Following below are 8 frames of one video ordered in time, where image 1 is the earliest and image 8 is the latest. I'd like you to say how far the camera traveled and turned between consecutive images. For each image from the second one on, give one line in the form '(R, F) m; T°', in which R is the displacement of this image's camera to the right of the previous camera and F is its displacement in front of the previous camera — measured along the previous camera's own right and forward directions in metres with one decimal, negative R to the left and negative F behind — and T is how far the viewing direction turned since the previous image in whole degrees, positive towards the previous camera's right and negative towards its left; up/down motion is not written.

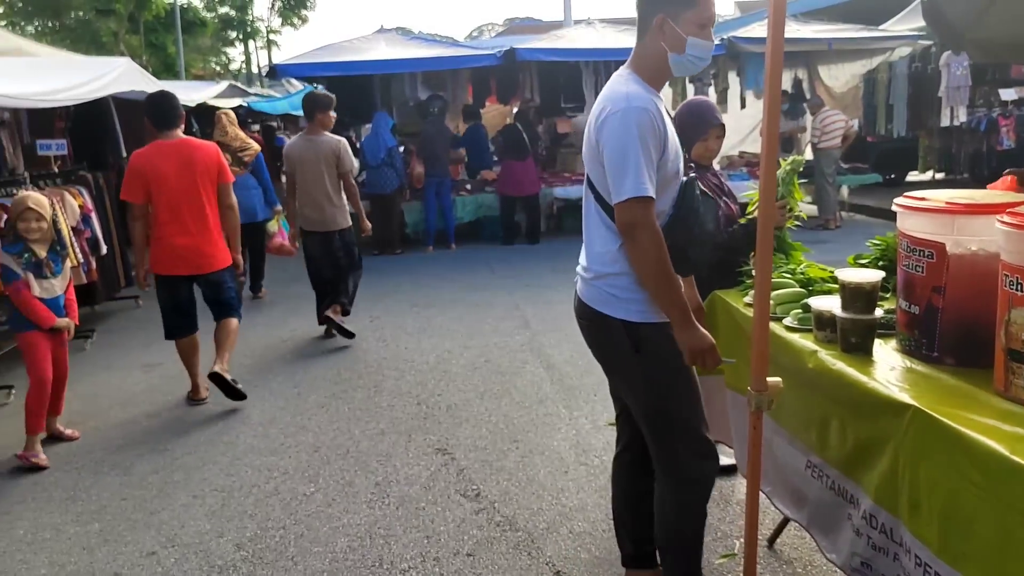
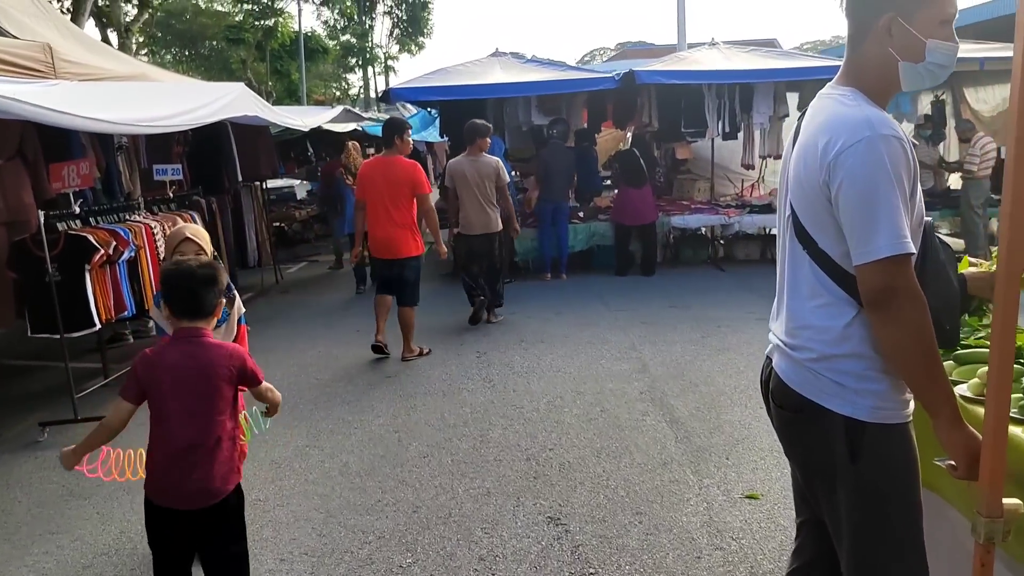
(-0.1, +0.4) m; -7°
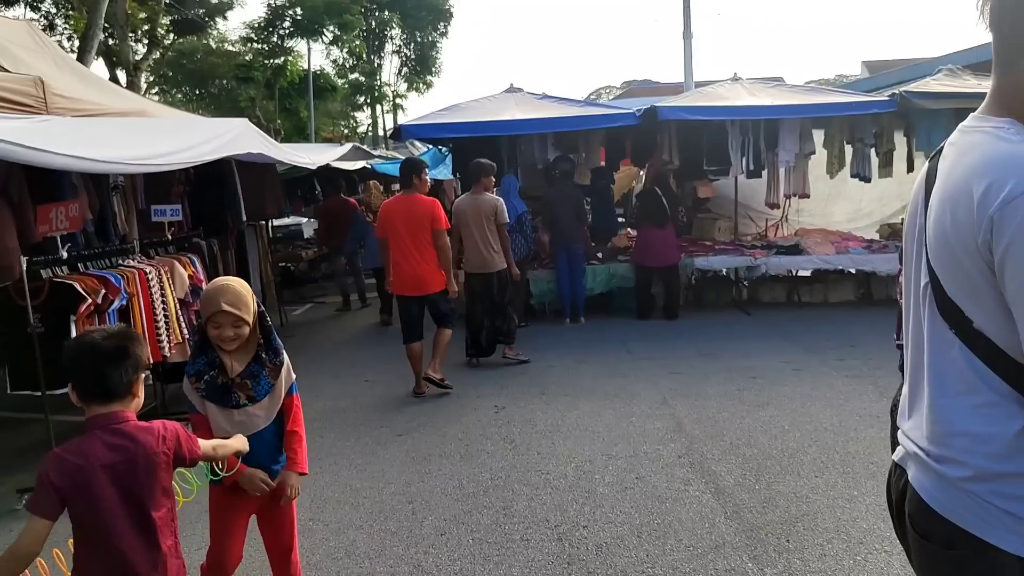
(-0.1, +0.4) m; 0°
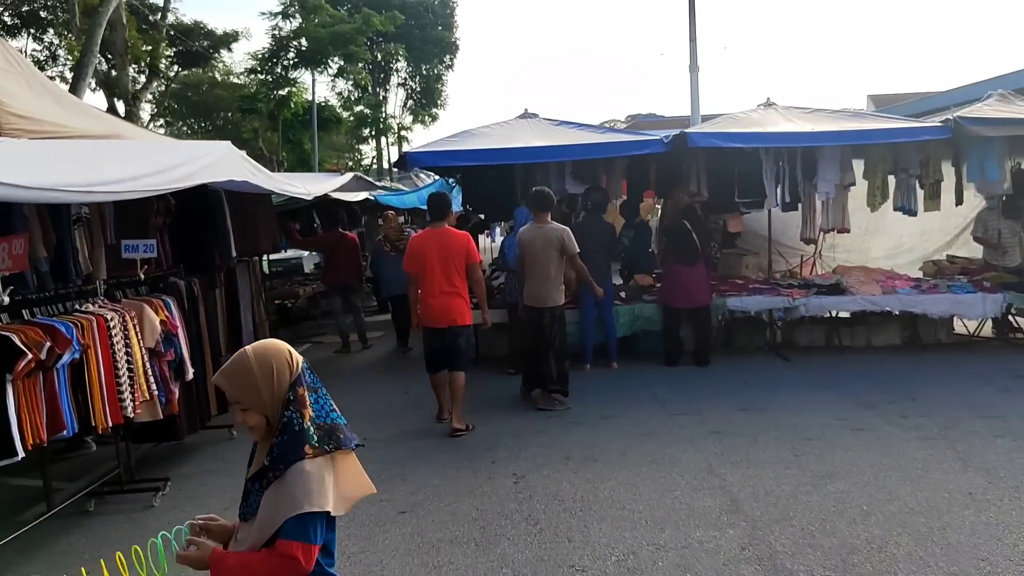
(-0.1, +0.7) m; 0°
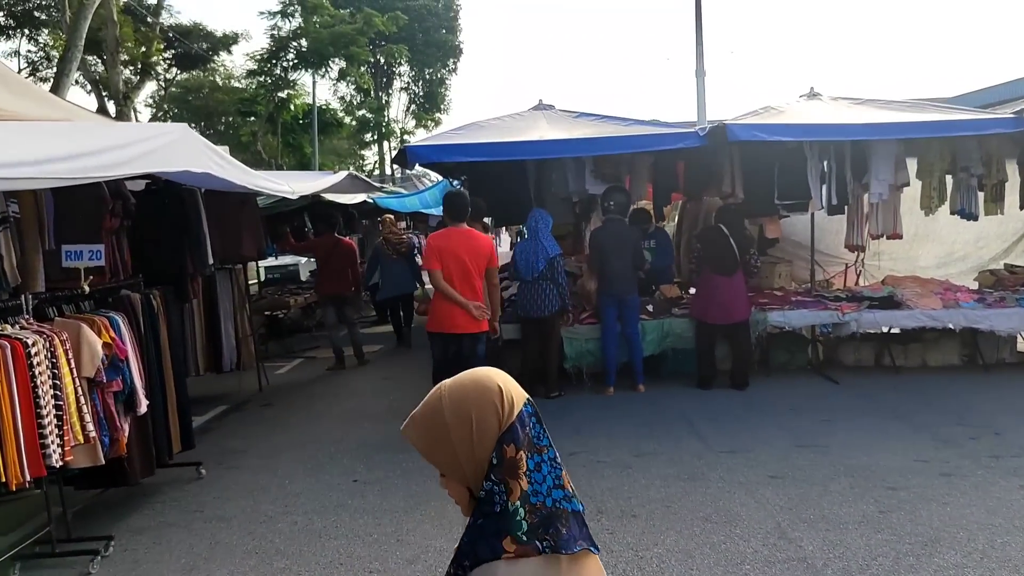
(-0.1, +0.9) m; 0°
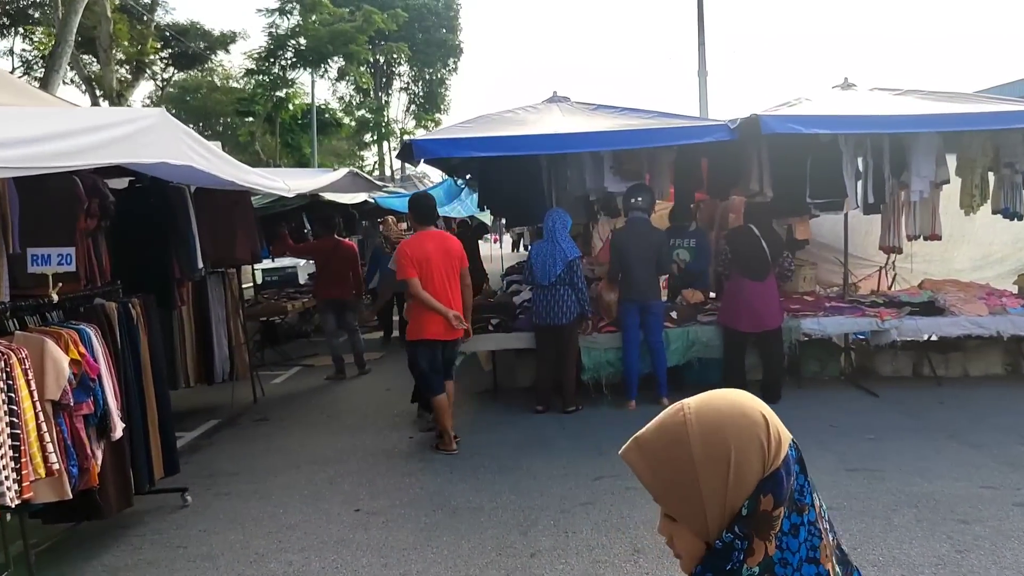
(-0.1, +0.5) m; 0°
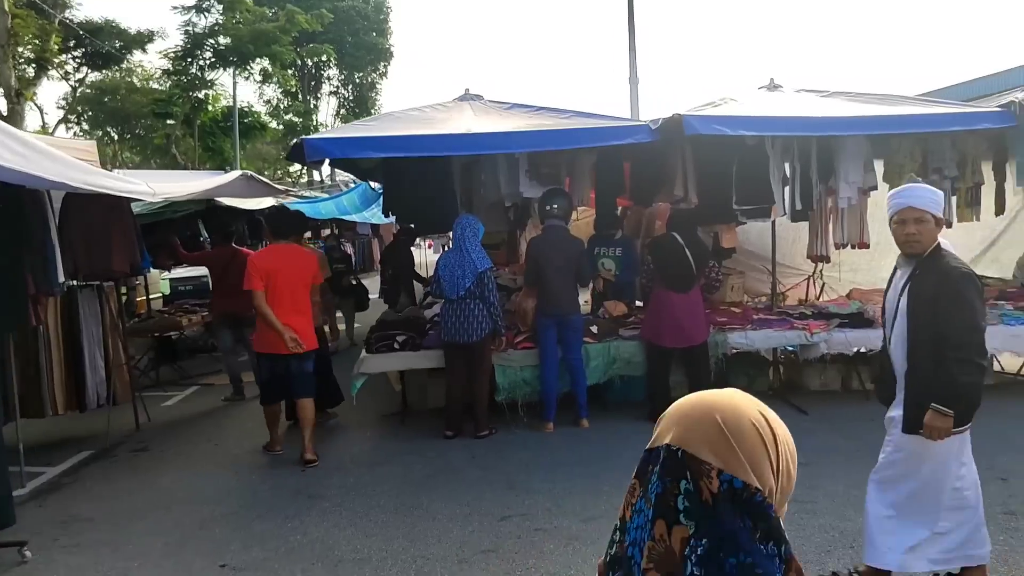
(+0.2, +0.5) m; +4°
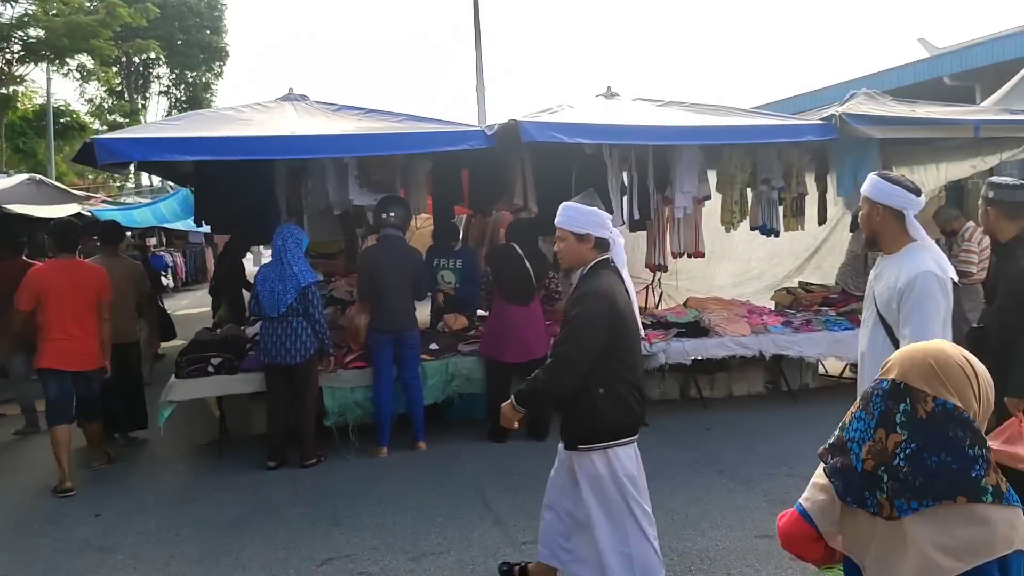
(+0.1, +0.3) m; +10°
